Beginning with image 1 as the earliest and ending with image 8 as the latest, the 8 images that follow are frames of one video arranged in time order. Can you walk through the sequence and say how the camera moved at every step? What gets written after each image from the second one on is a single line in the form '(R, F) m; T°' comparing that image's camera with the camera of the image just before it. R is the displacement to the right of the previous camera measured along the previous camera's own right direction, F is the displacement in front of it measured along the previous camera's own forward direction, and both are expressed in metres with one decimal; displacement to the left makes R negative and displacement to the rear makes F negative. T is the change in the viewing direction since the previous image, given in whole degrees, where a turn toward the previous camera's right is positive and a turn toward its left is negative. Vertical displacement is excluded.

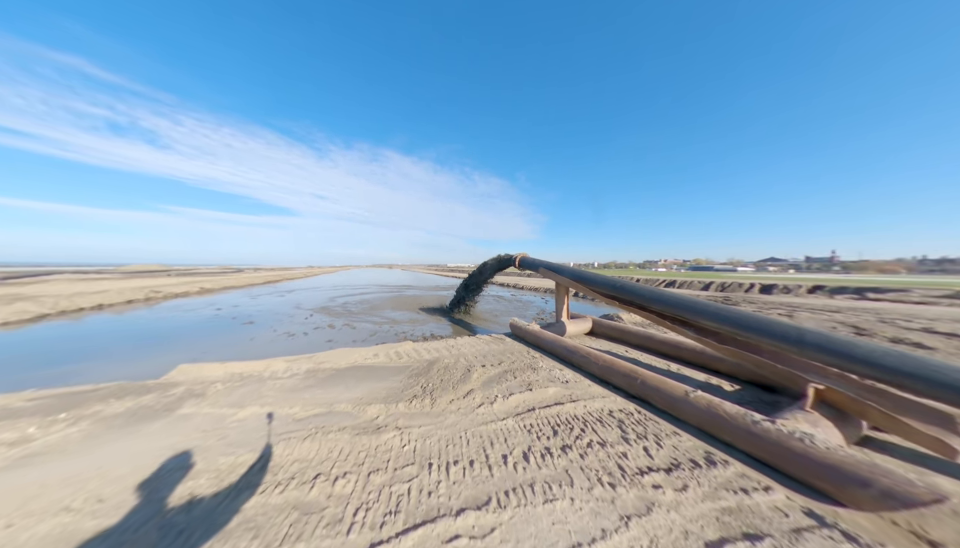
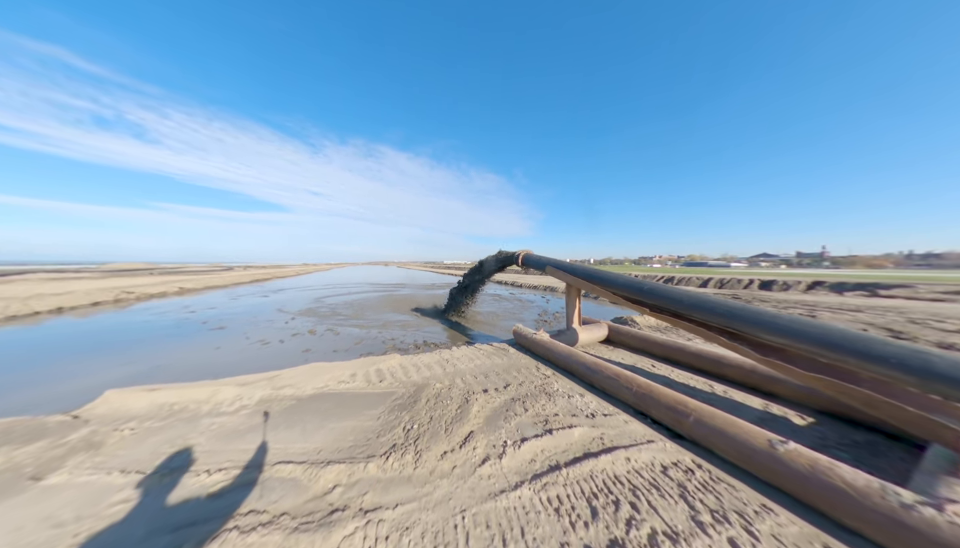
(-0.1, +0.9) m; +1°
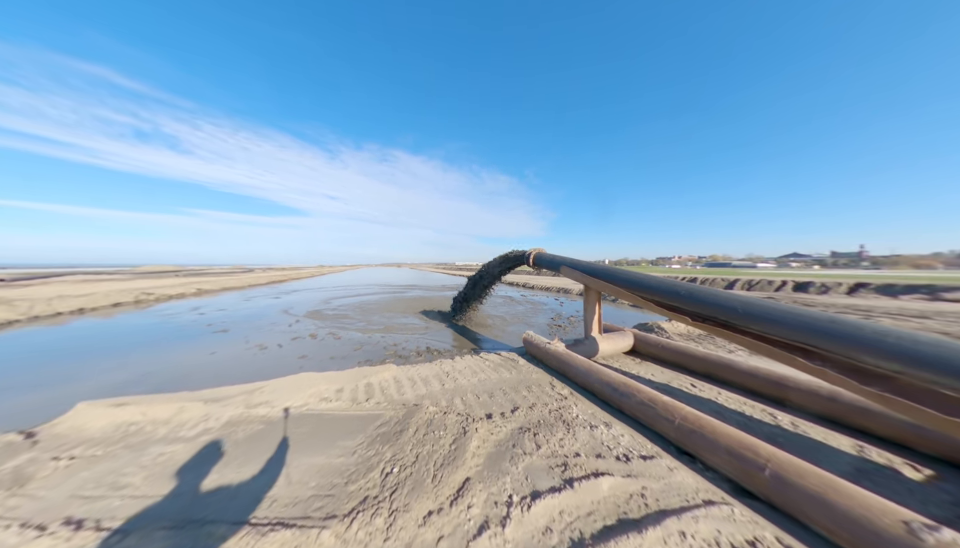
(+0.1, +0.6) m; -3°
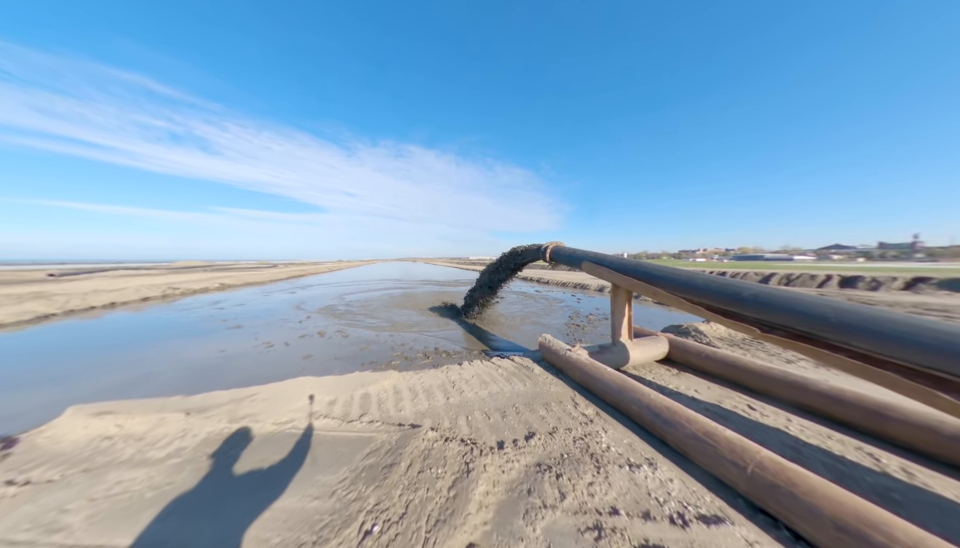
(0.0, +0.6) m; -3°
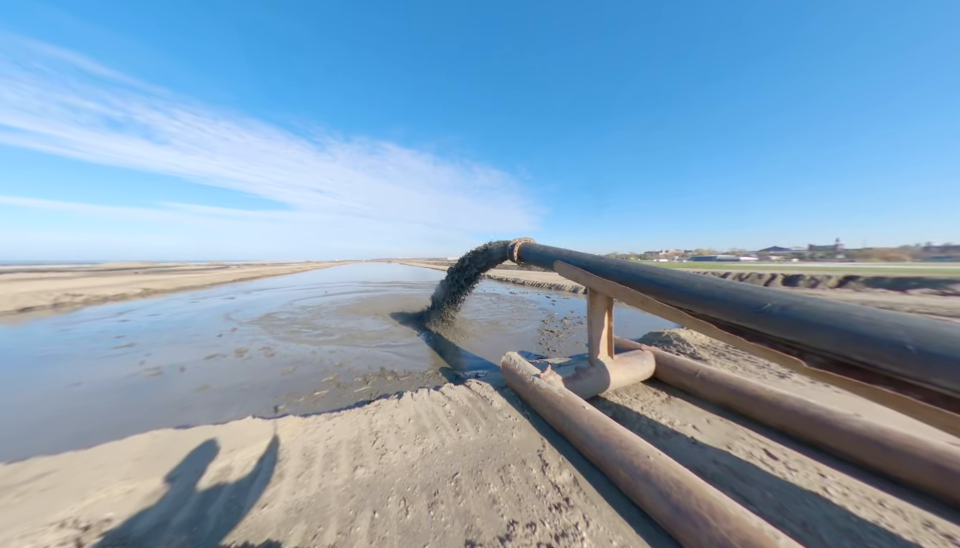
(+0.5, +1.0) m; +5°
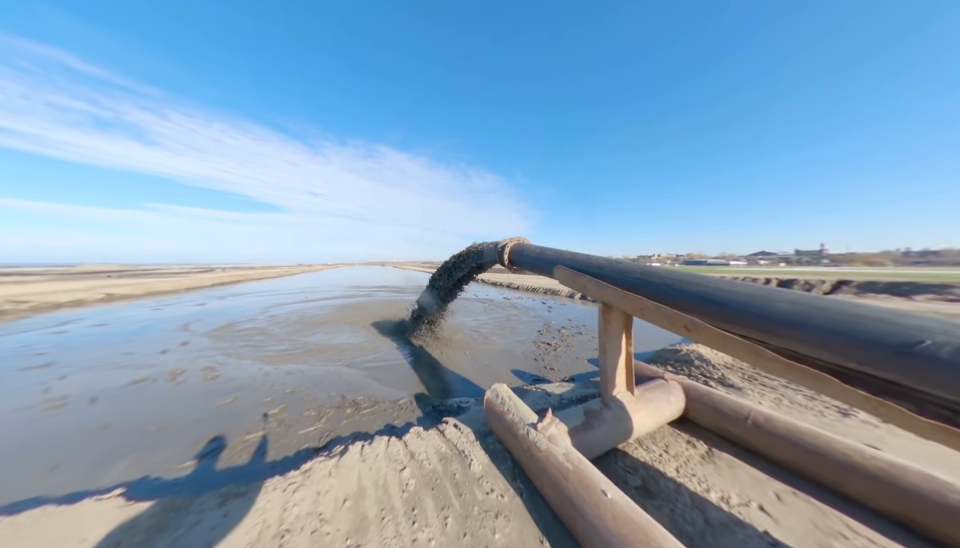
(+0.2, +0.9) m; +1°
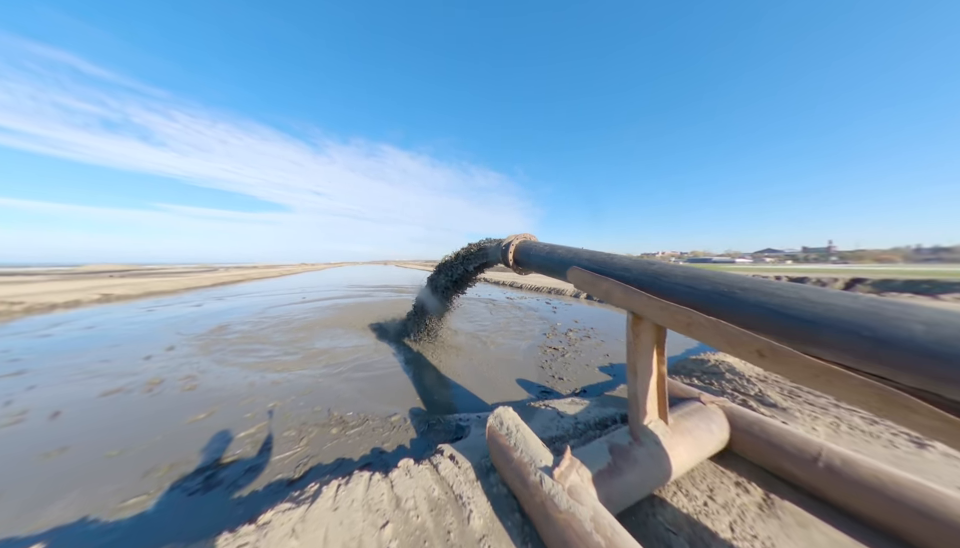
(0.0, +0.5) m; -1°
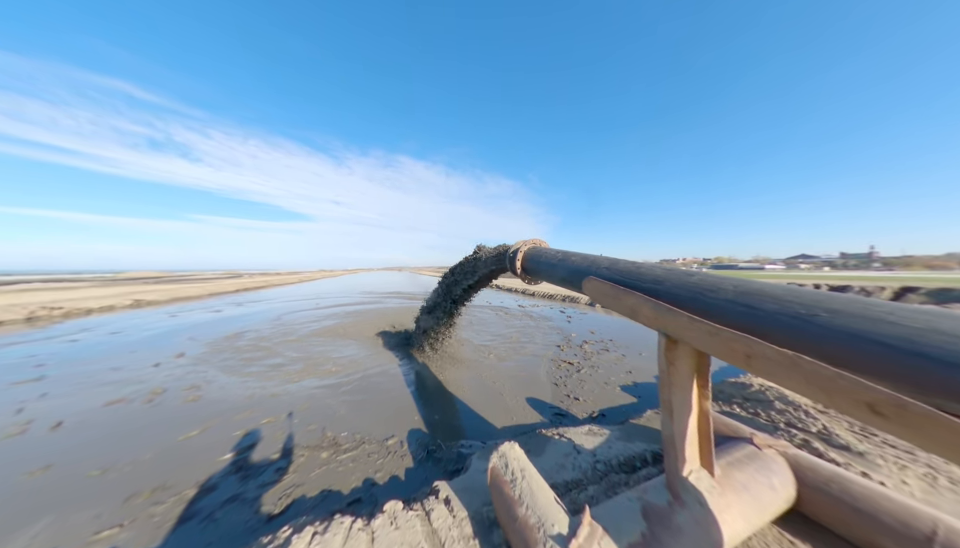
(+0.1, +0.3) m; -3°
